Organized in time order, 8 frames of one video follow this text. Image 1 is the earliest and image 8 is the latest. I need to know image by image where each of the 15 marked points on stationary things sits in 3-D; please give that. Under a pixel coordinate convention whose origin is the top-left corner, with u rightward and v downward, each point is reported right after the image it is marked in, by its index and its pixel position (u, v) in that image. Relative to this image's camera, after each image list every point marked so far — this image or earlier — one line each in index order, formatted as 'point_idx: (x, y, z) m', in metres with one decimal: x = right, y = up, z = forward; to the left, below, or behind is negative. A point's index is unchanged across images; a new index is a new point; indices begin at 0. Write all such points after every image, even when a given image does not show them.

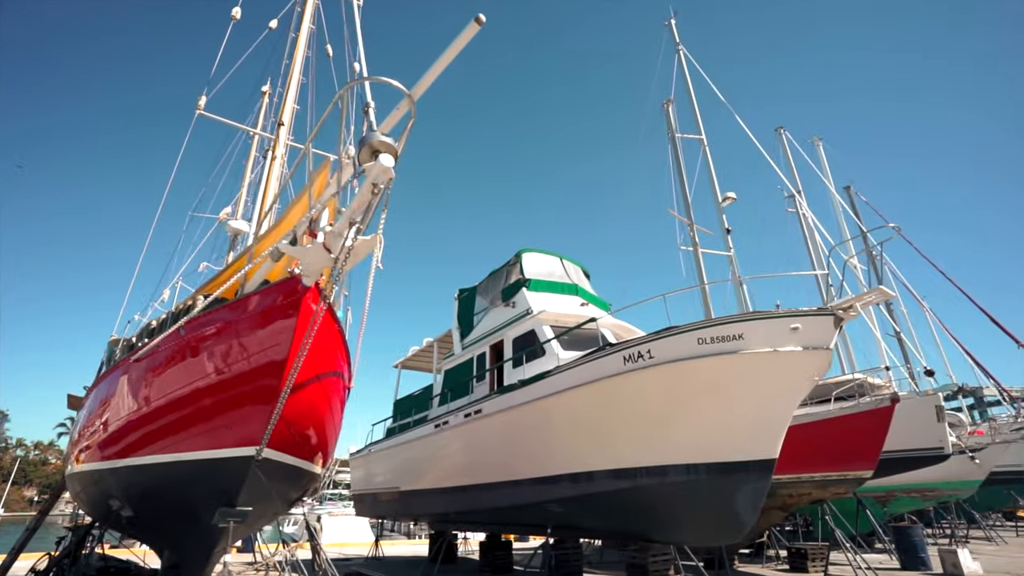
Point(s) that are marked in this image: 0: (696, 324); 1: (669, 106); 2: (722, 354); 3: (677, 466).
0: (+2.0, -0.4, +5.9) m
1: (+4.1, +4.7, +13.4) m
2: (+2.3, -0.7, +5.8) m
3: (+2.0, -2.1, +6.1) m
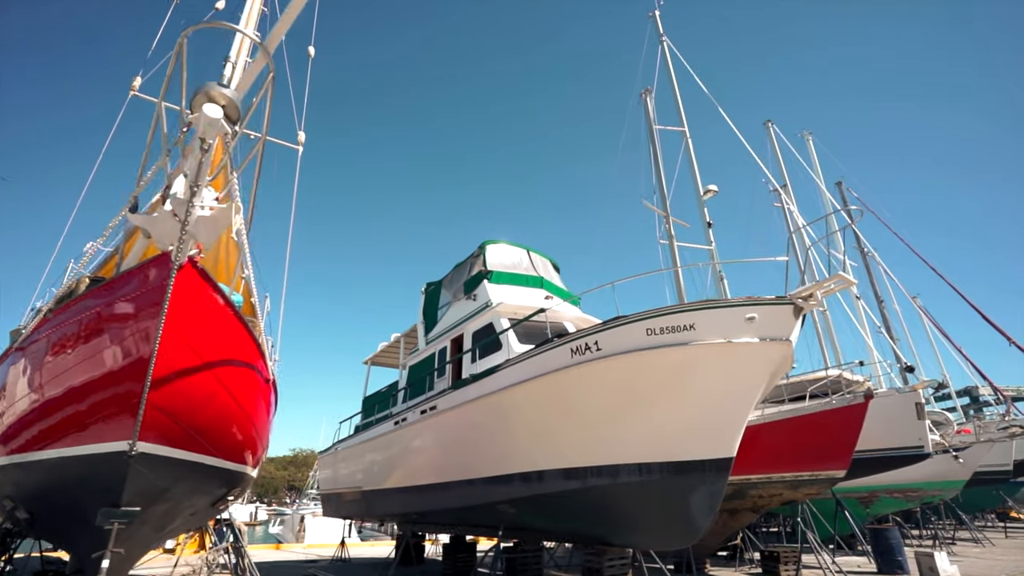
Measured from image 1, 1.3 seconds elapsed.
0: (+1.4, -0.3, +5.6) m
1: (+3.4, +4.9, +13.0) m
2: (+1.6, -0.6, +5.4) m
3: (+1.3, -2.0, +5.8) m
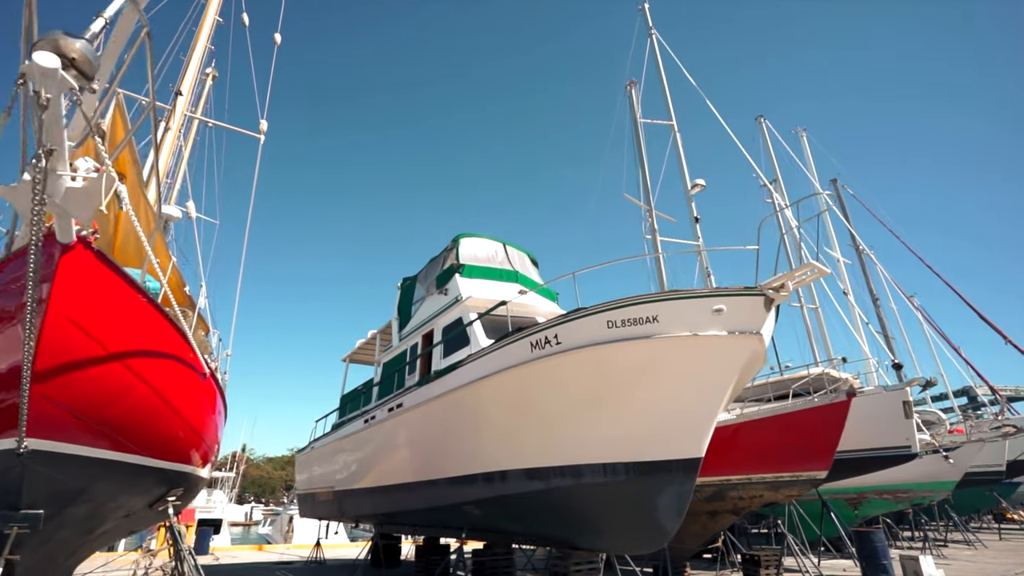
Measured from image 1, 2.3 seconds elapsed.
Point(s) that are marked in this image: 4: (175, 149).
0: (+0.9, -0.2, +5.3) m
1: (+3.0, +5.0, +12.7) m
2: (+1.2, -0.5, +5.1) m
3: (+0.9, -1.9, +5.5) m
4: (-5.2, +2.1, +7.8) m
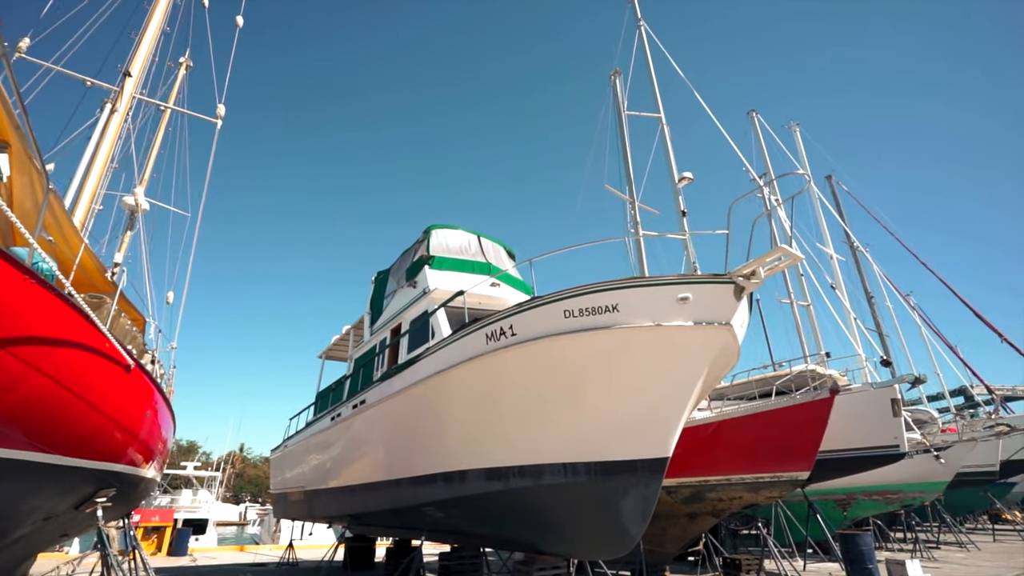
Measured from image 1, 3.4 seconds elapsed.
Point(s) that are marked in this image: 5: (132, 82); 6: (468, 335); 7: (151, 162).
0: (+0.5, 0.0, +5.0) m
1: (+2.5, +5.1, +12.4) m
2: (+0.7, -0.4, +4.8) m
3: (+0.4, -1.8, +5.2) m
4: (-5.7, +2.2, +7.4) m
5: (-4.9, +2.6, +6.6) m
6: (-0.5, -0.5, +5.5) m
7: (-7.6, +2.7, +10.9) m
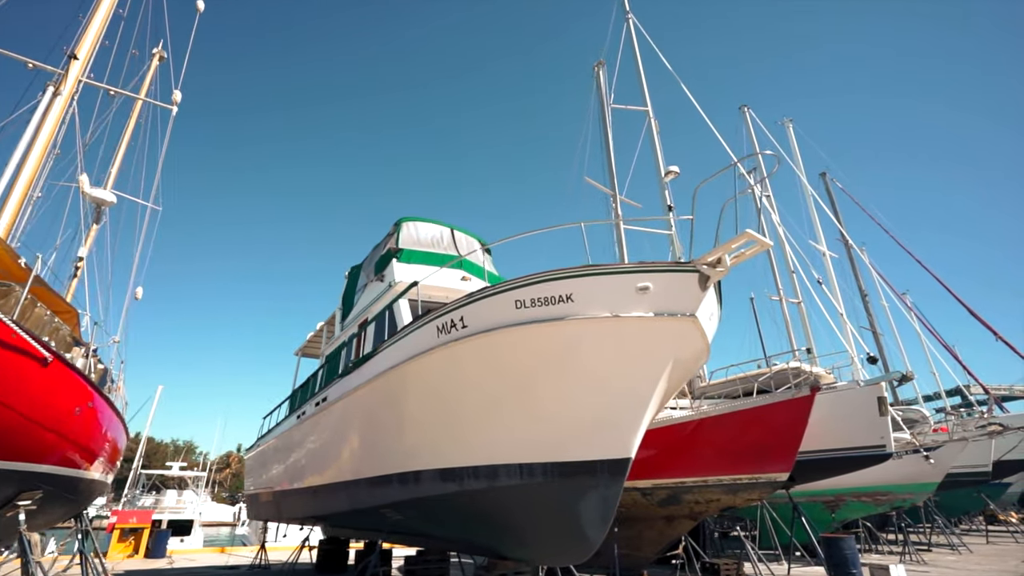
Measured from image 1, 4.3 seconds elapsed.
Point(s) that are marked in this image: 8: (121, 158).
0: (+0.1, +0.1, +4.7) m
1: (+2.1, +5.2, +12.1) m
2: (+0.3, -0.3, +4.5) m
3: (0.0, -1.7, +4.9) m
4: (-6.1, +2.3, +7.1) m
5: (-5.3, +2.7, +6.3) m
6: (-0.9, -0.4, +5.2) m
7: (-8.0, +2.8, +10.6) m
8: (-8.0, +2.7, +10.6) m
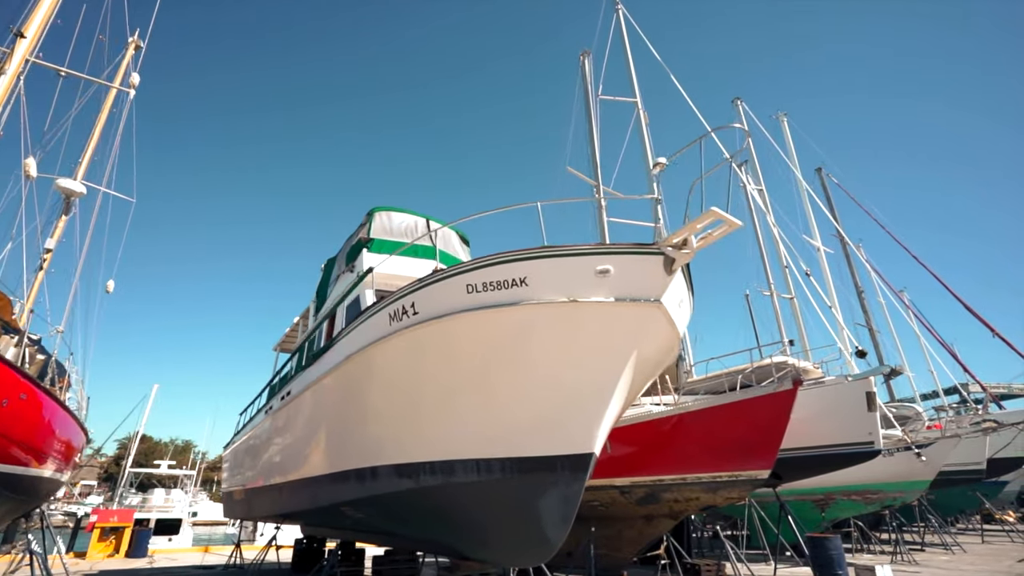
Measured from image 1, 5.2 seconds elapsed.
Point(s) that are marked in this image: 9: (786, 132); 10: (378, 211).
0: (-0.3, +0.2, +4.4) m
1: (+1.7, +5.3, +11.8) m
2: (-0.1, -0.2, +4.2) m
3: (-0.4, -1.6, +4.6) m
4: (-6.5, +2.5, +6.9) m
5: (-5.7, +2.9, +6.0) m
6: (-1.3, -0.3, +4.9) m
7: (-8.4, +2.9, +10.3) m
8: (-8.4, +2.8, +10.3) m
9: (+10.6, +6.0, +19.9) m
10: (-2.1, +1.2, +8.2) m
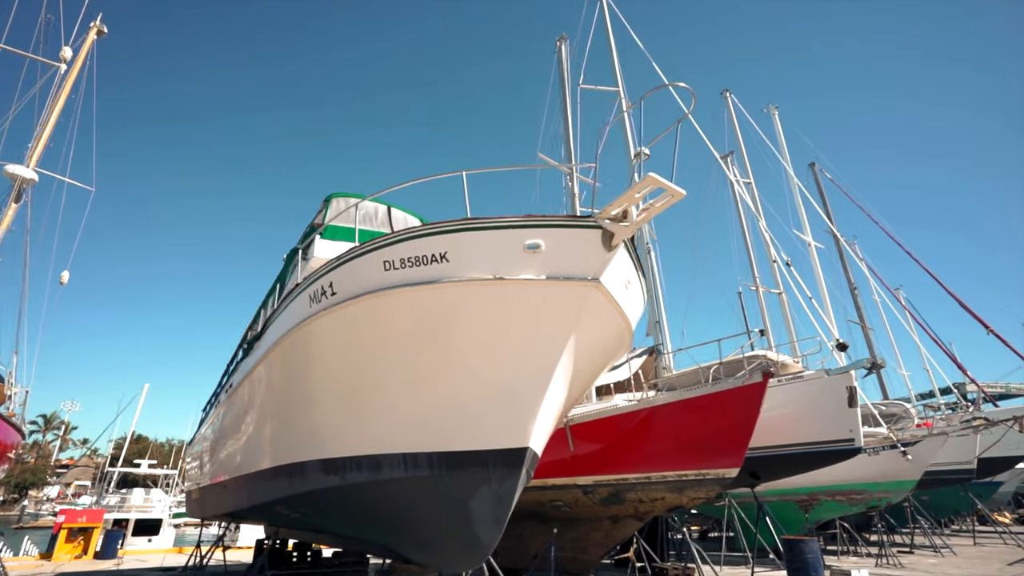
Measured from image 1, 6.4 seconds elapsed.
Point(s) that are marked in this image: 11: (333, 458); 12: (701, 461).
0: (-0.9, +0.4, +4.0) m
1: (+1.2, +5.5, +11.5) m
2: (-0.6, 0.0, +3.9) m
3: (-1.0, -1.4, +4.2) m
4: (-7.1, +2.7, +6.5) m
5: (-6.2, +3.0, +5.6) m
6: (-1.9, -0.1, +4.6) m
7: (-9.0, +3.1, +9.9) m
8: (-9.0, +3.0, +9.9) m
9: (+10.0, +6.2, +19.6) m
10: (-2.7, +1.4, +7.8) m
11: (-1.6, -1.5, +4.5) m
12: (+2.4, -2.1, +6.4) m
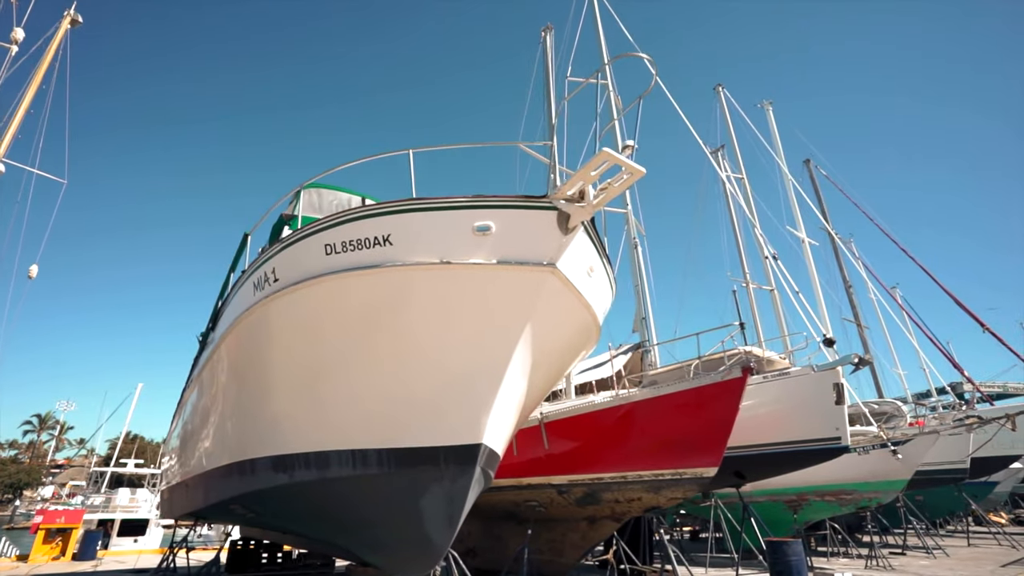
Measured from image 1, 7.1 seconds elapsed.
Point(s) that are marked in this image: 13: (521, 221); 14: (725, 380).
0: (-1.2, +0.5, +3.8) m
1: (+0.8, +5.6, +11.2) m
2: (-1.0, +0.1, +3.6) m
3: (-1.3, -1.3, +4.0) m
4: (-7.4, +2.8, +6.2) m
5: (-6.6, +3.1, +5.4) m
6: (-2.2, 0.0, +4.3) m
7: (-9.3, +3.2, +9.7) m
8: (-9.3, +3.1, +9.7) m
9: (+9.7, +6.3, +19.3) m
10: (-3.1, +1.5, +7.6) m
11: (-1.9, -1.4, +4.3) m
12: (+2.0, -2.0, +6.1) m
13: (+0.1, +0.5, +3.6) m
14: (+2.6, -1.1, +6.1) m
